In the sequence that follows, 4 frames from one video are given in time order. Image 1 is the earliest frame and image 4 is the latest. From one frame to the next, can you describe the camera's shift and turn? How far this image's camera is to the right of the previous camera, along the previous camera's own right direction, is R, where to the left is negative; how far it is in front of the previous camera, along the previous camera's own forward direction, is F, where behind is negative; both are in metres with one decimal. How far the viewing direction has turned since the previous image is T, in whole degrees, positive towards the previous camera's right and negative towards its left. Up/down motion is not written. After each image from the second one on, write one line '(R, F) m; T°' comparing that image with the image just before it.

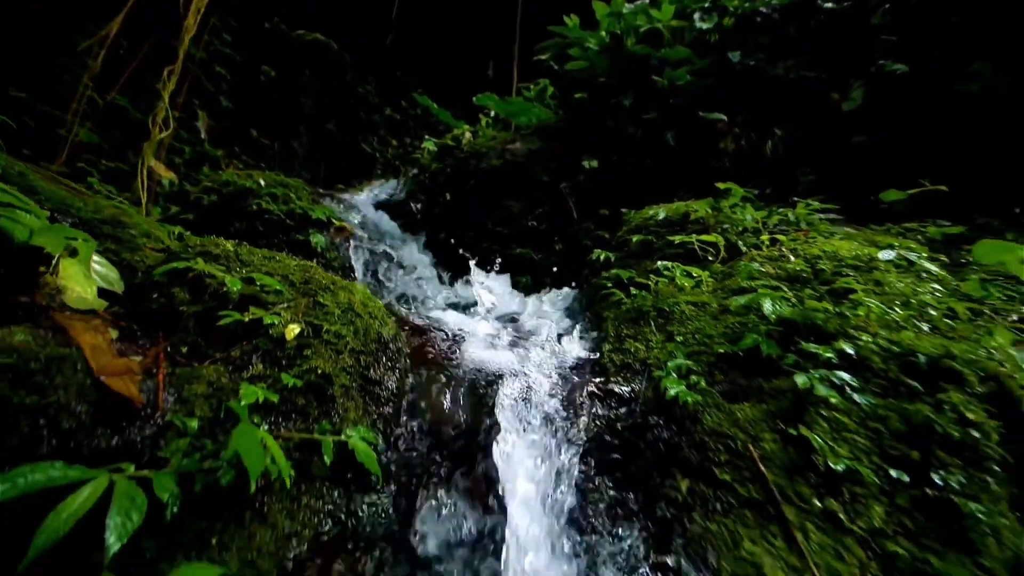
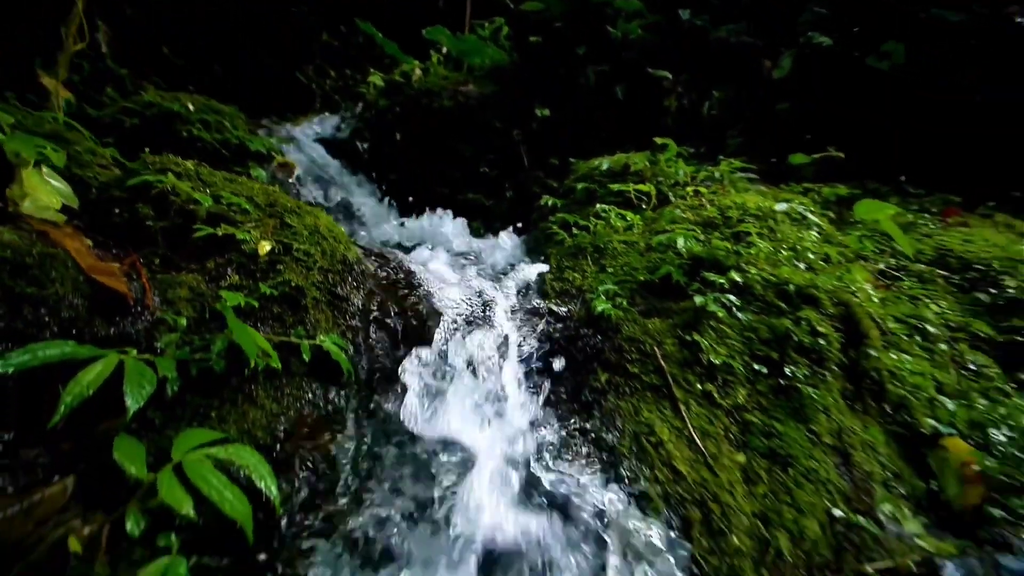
(0.0, -0.3) m; +7°
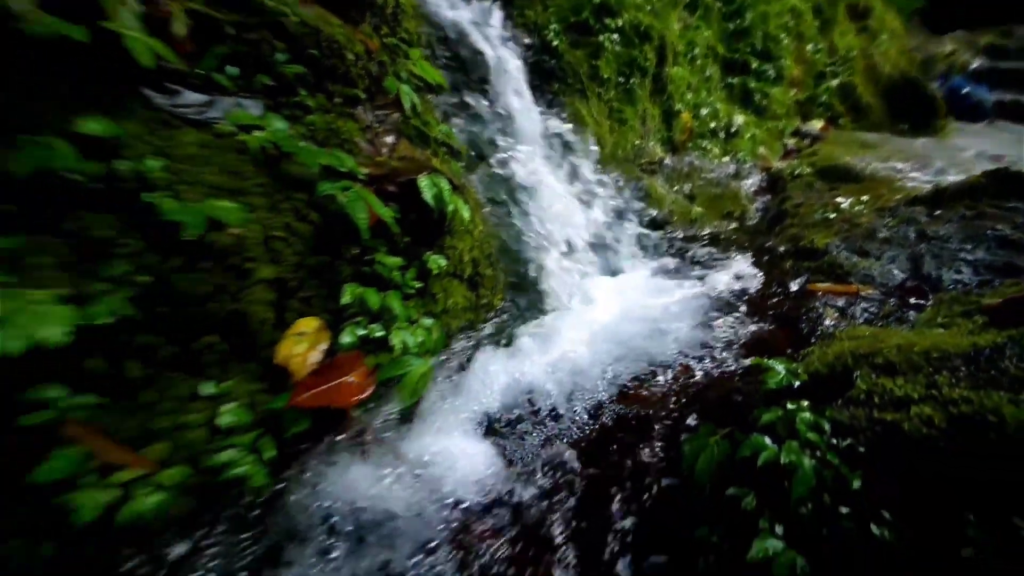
(-1.7, -1.8) m; +26°
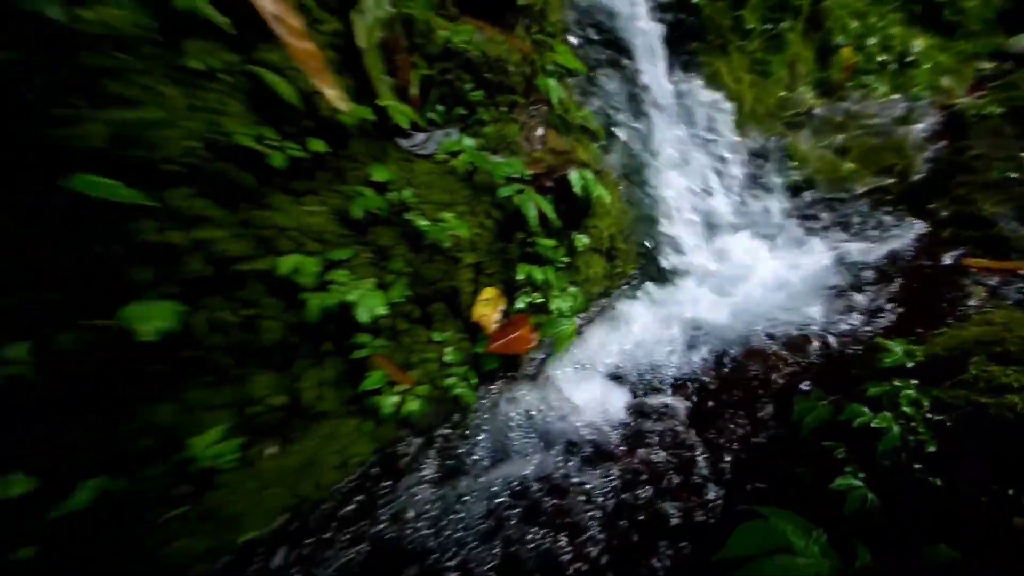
(-0.1, -0.6) m; -15°
